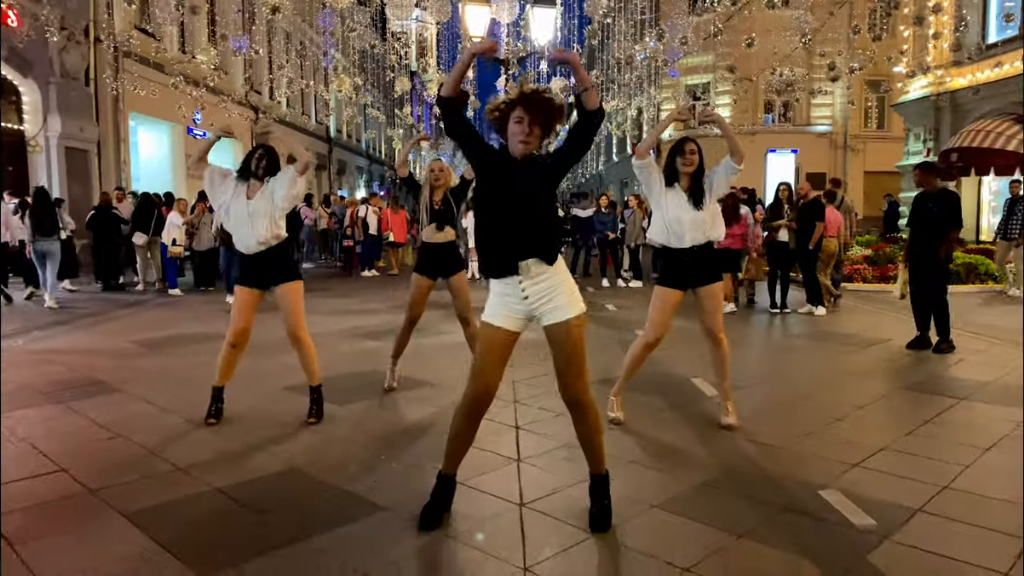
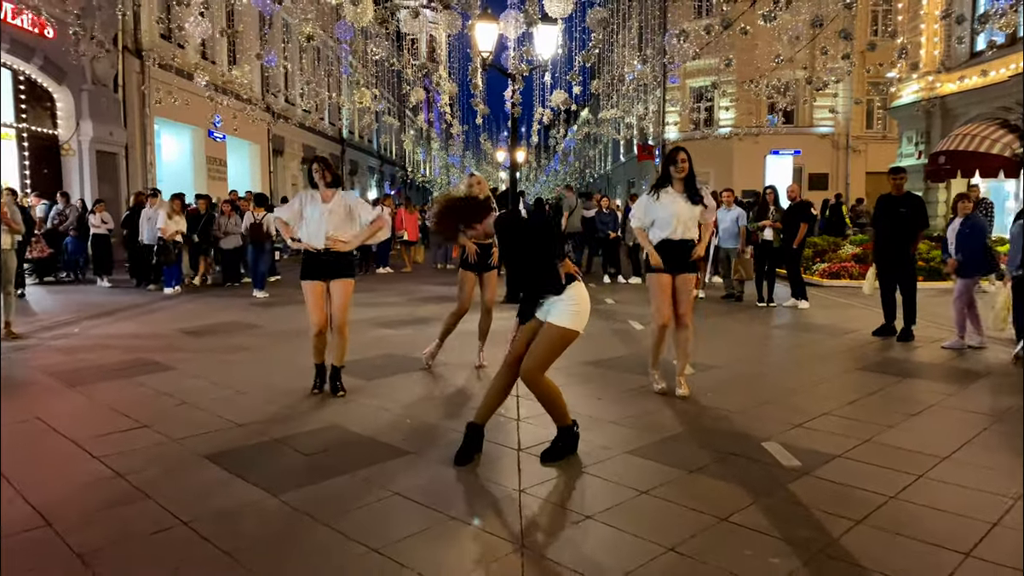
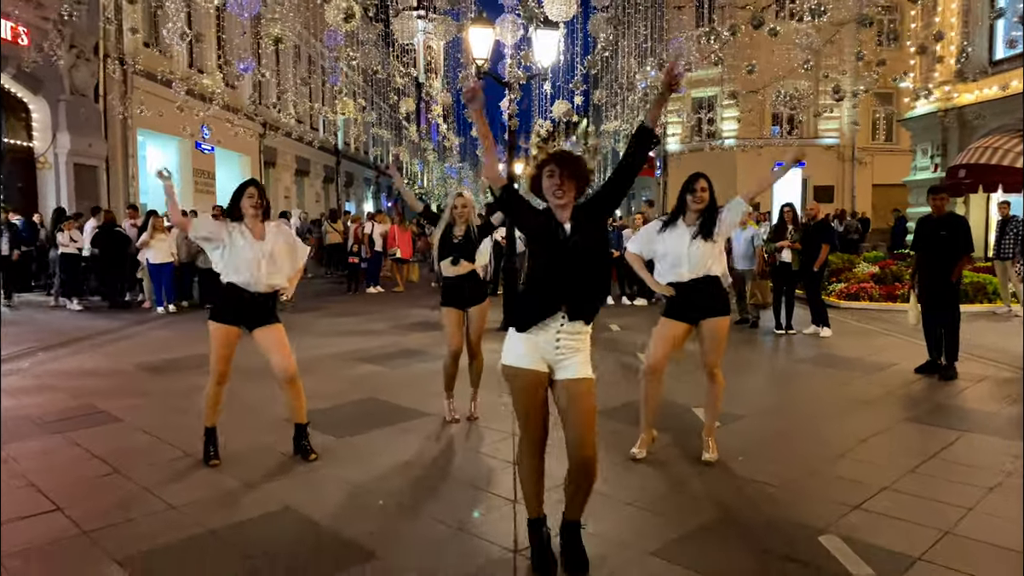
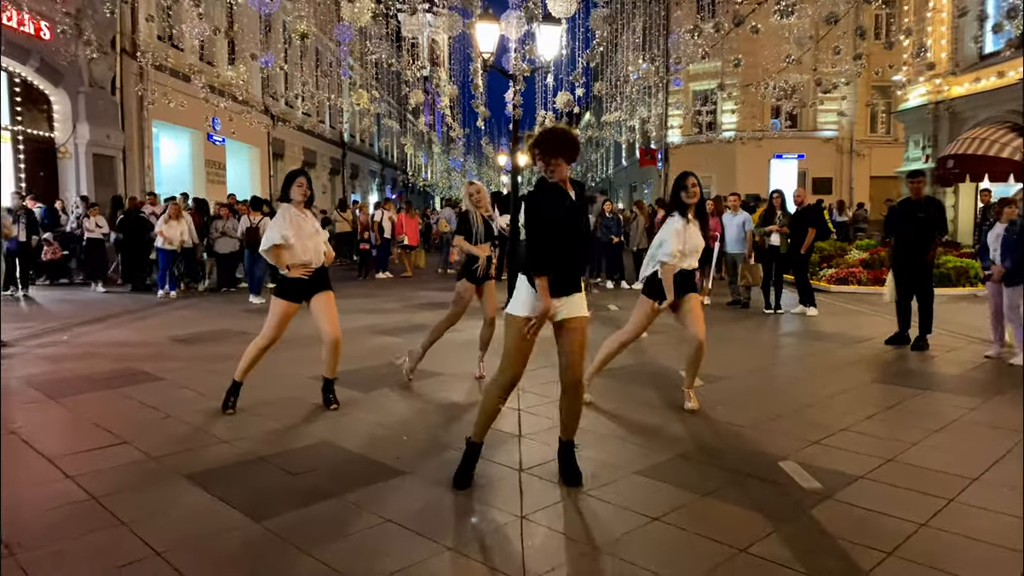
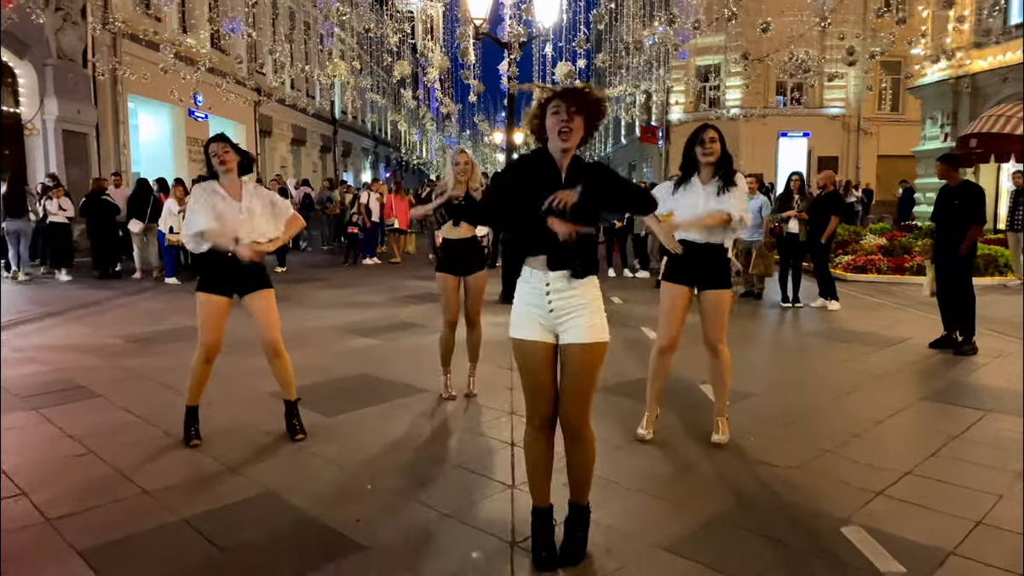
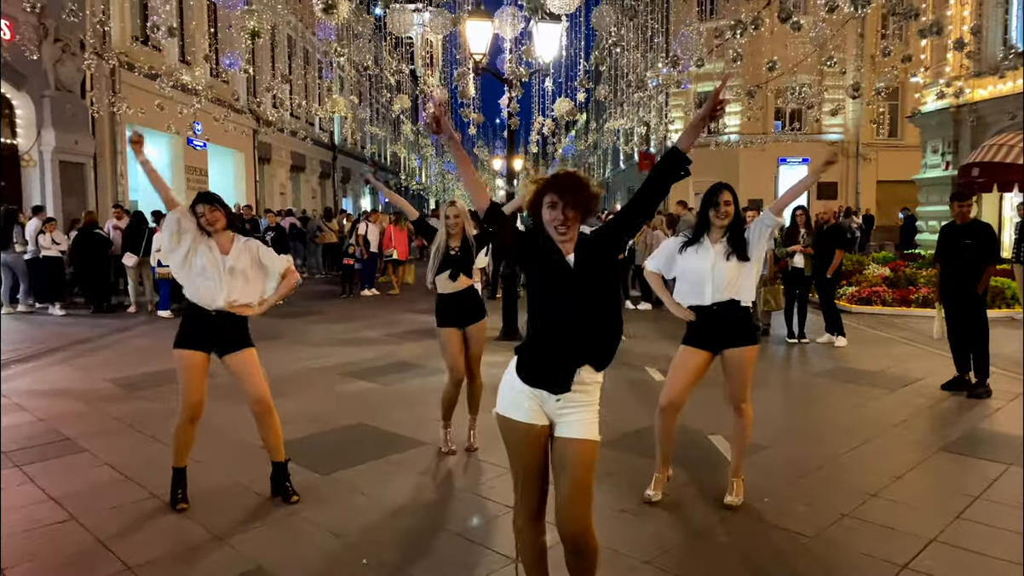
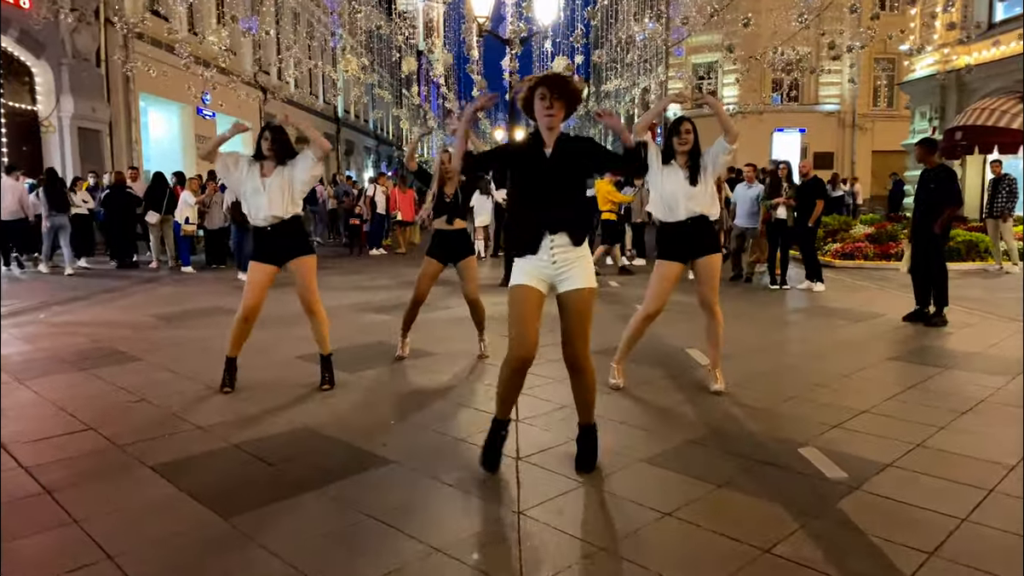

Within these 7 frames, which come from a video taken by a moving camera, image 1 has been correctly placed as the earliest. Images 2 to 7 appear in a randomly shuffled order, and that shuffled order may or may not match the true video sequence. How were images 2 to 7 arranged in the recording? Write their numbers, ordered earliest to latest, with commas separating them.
7, 5, 6, 3, 4, 2
